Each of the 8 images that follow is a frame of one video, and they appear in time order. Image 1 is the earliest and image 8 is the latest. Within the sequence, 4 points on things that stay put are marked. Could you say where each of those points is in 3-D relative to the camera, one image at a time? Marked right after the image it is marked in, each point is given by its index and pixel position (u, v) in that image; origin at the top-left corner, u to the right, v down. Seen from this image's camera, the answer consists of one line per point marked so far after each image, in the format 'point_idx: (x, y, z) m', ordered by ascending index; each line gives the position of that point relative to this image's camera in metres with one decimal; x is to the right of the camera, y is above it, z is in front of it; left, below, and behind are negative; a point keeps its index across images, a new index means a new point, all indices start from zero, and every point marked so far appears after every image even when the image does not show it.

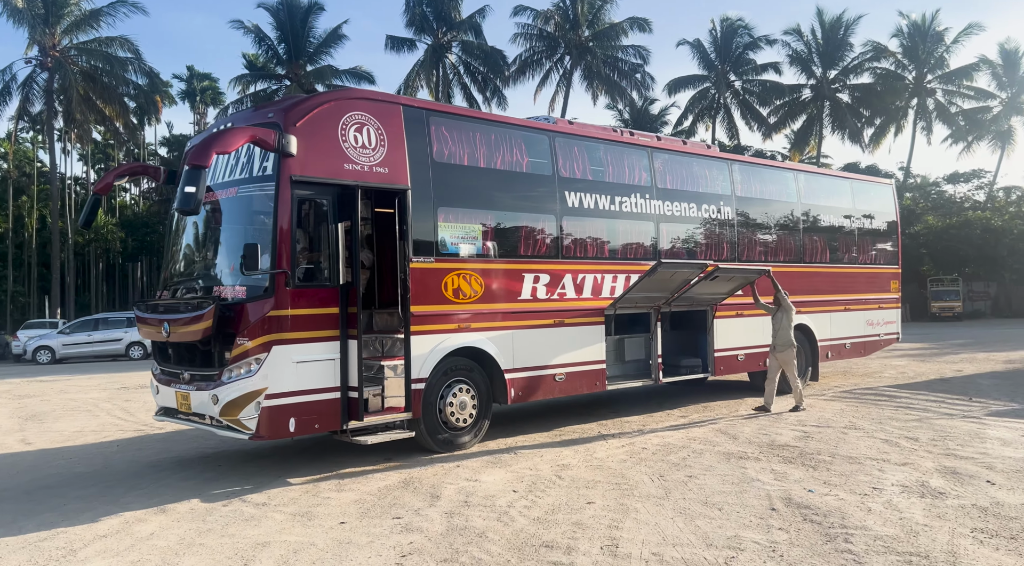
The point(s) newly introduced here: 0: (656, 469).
0: (+1.4, -1.8, +7.2) m
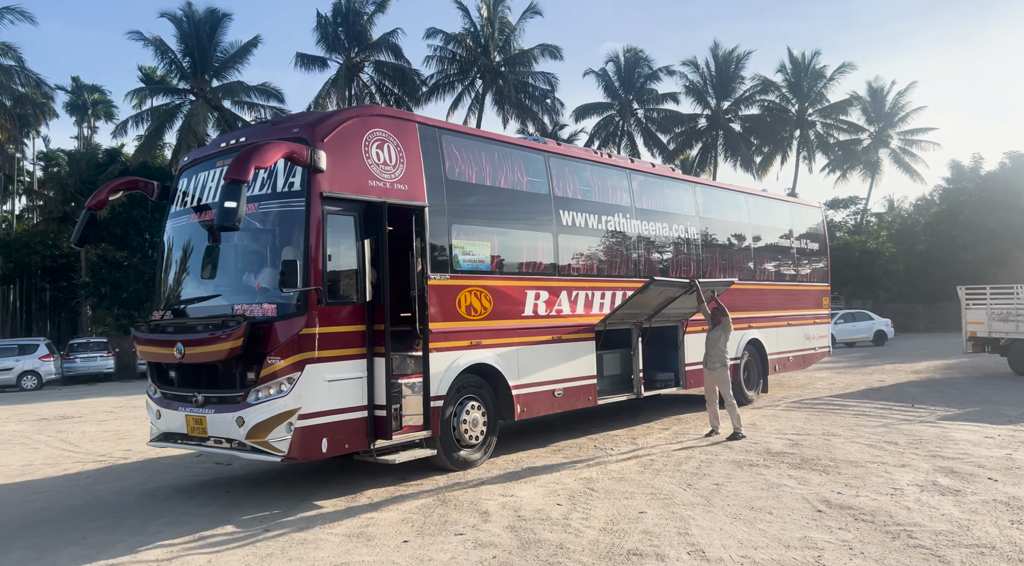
0: (+1.7, -1.9, +7.5) m
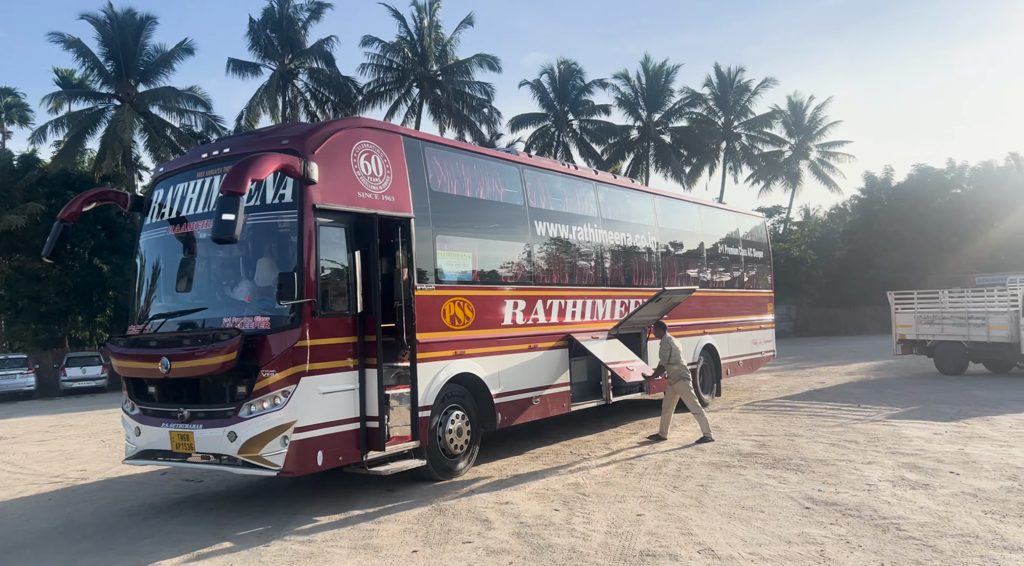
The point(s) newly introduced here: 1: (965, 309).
0: (+1.6, -2.0, +7.7) m
1: (+11.7, -0.7, +19.6) m
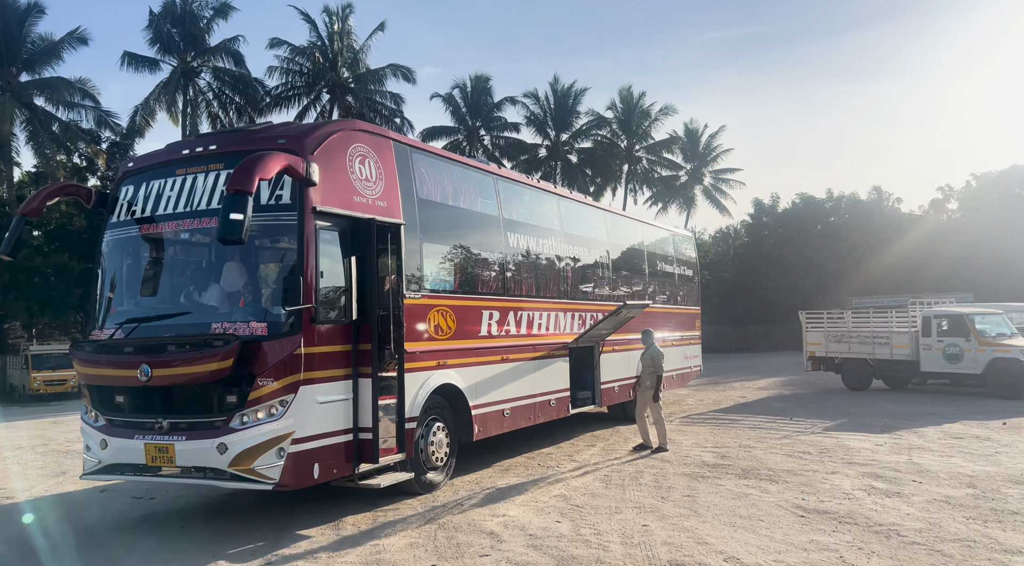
0: (+1.5, -2.2, +7.8) m
1: (+9.9, -1.3, +21.0) m
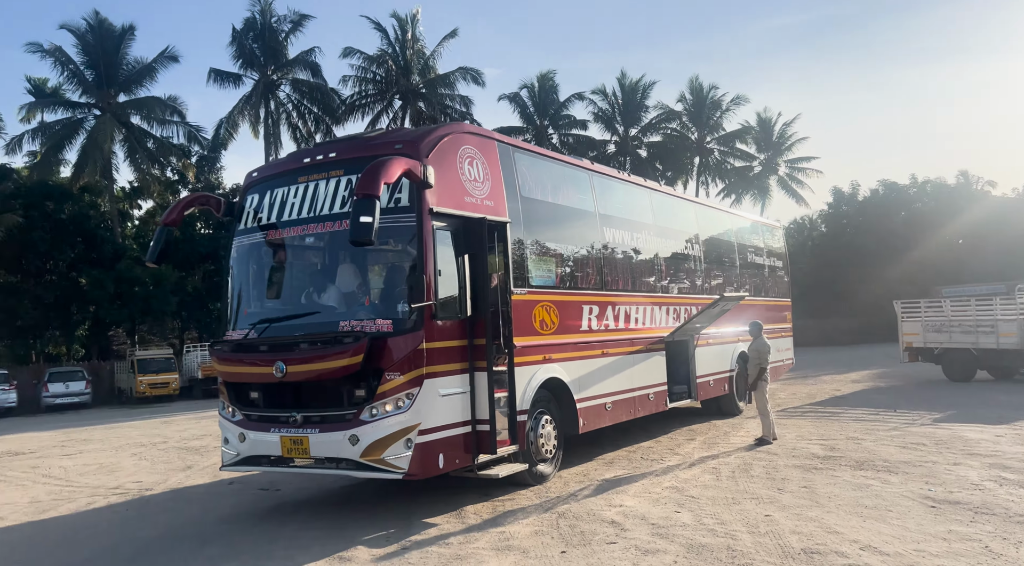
0: (+2.6, -2.1, +7.8) m
1: (+12.2, -0.9, +20.1) m
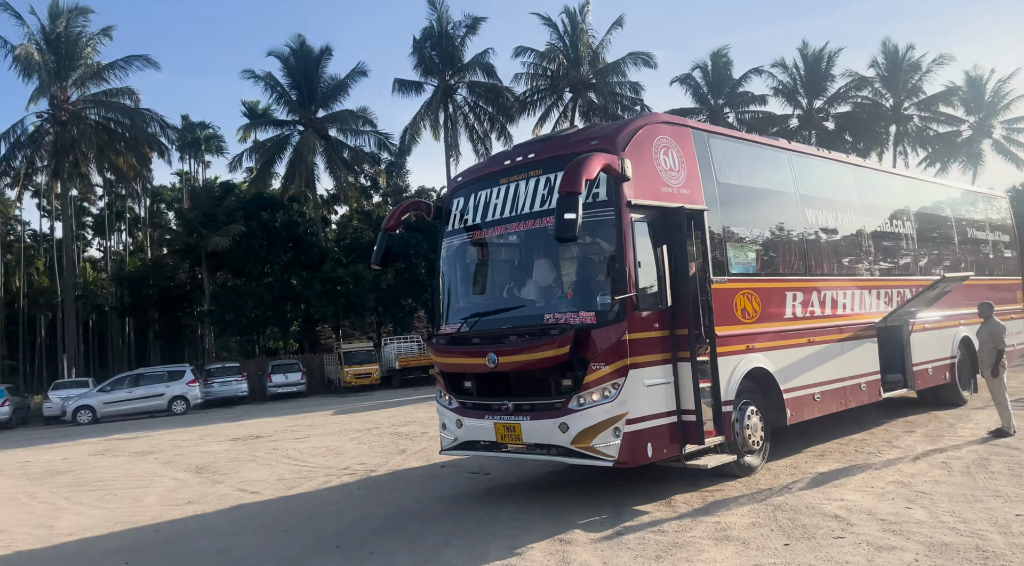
0: (+4.7, -1.9, +7.1) m
1: (+16.8, -0.2, +16.9) m
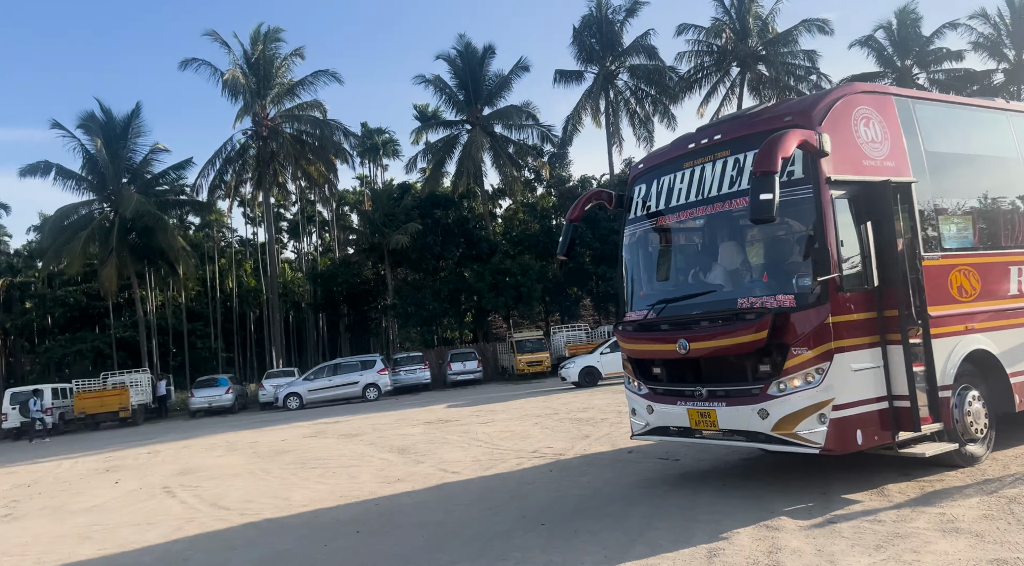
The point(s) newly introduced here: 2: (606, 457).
0: (+6.4, -1.6, +6.1) m
1: (+20.3, +0.7, +13.0) m
2: (+1.3, -2.4, +10.4) m
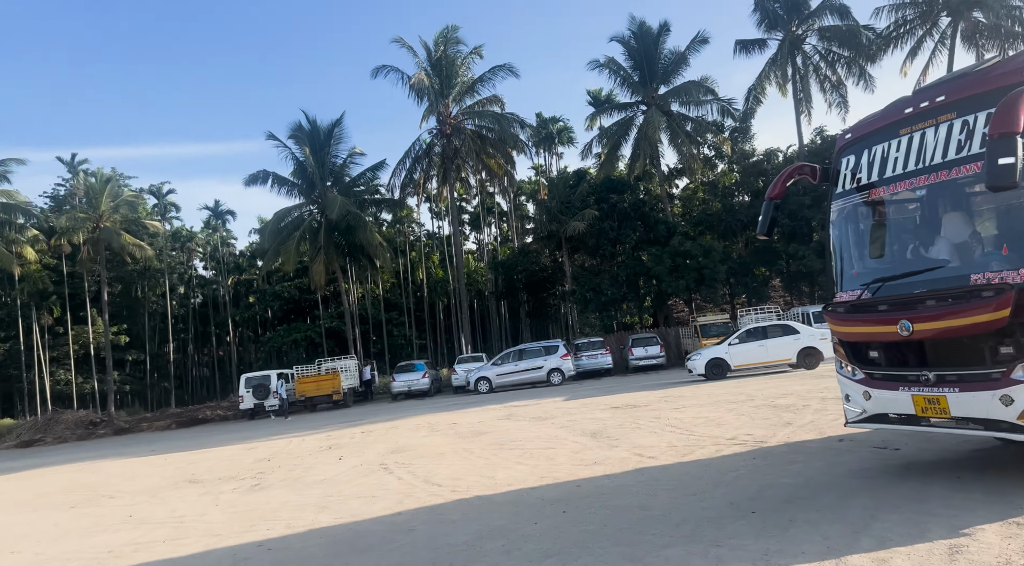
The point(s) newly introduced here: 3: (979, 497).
0: (+8.0, -1.2, +4.5) m
1: (+23.0, +1.5, +8.1) m
2: (+3.9, -2.1, +9.9) m
3: (+4.0, -1.8, +6.5) m
